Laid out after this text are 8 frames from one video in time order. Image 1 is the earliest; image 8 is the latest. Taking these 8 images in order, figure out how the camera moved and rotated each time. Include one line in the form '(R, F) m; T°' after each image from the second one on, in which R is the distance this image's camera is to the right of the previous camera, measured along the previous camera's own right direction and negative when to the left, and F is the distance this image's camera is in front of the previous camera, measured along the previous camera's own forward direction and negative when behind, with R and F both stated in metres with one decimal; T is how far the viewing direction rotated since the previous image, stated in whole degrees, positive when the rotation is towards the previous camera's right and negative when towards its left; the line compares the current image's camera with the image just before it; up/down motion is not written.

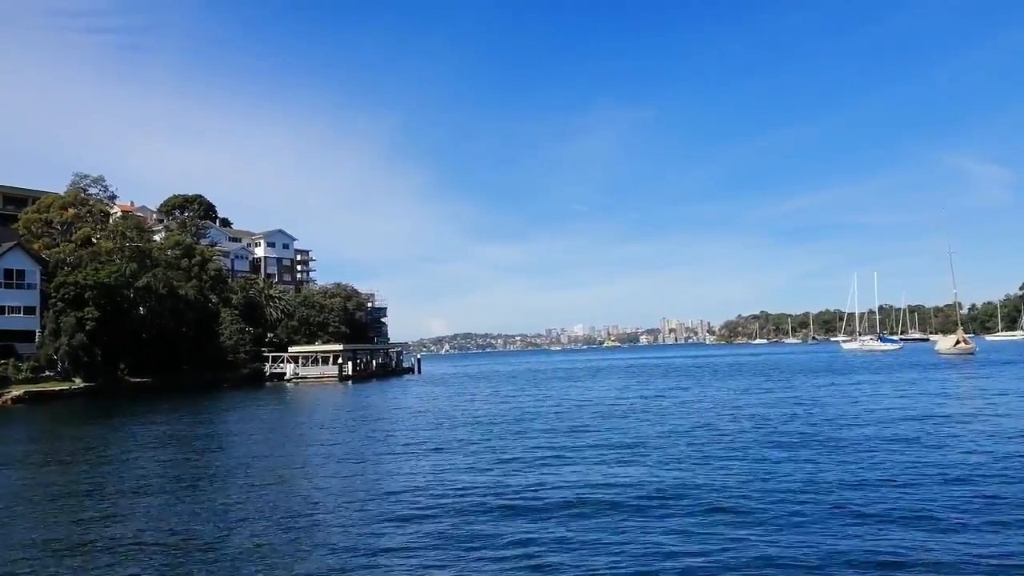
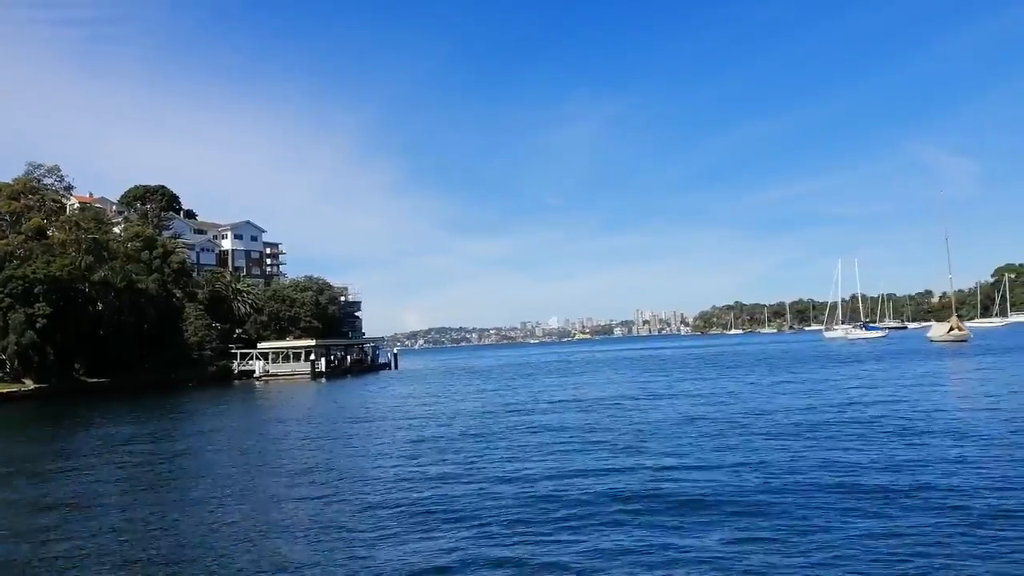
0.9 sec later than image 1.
(-0.5, +2.5) m; +2°
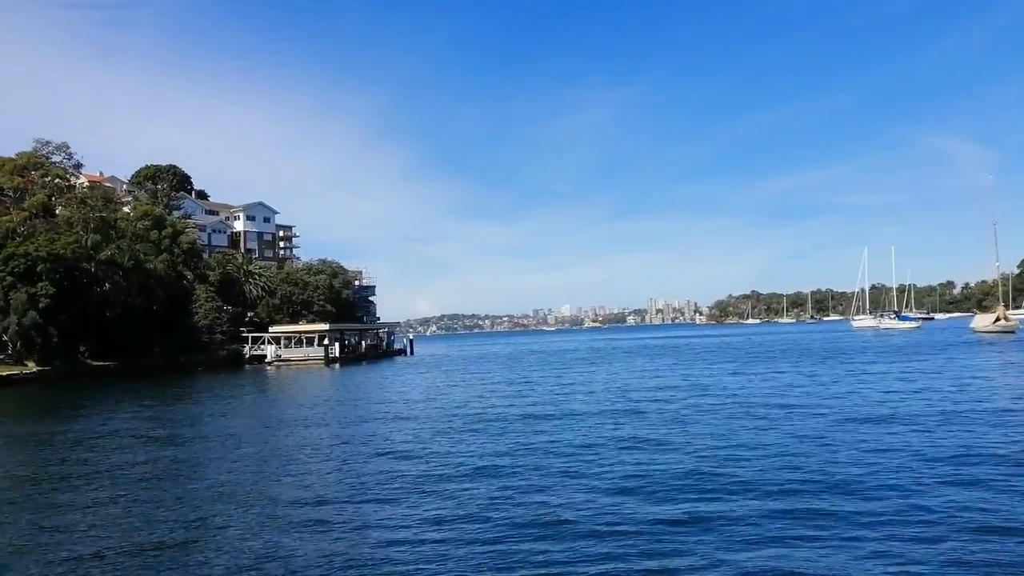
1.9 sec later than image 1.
(-0.7, +2.3) m; -1°
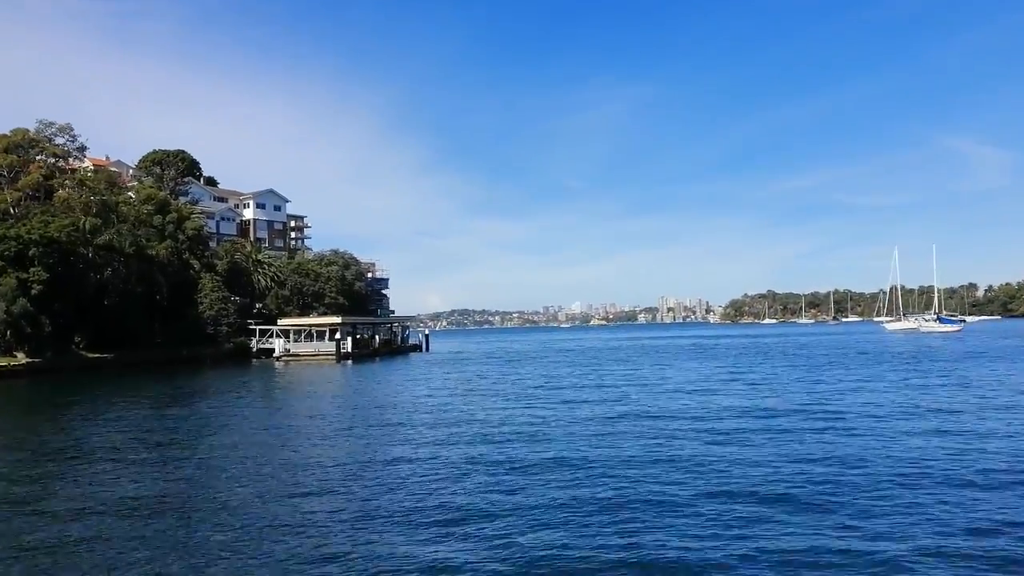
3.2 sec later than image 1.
(-0.9, +3.4) m; -1°
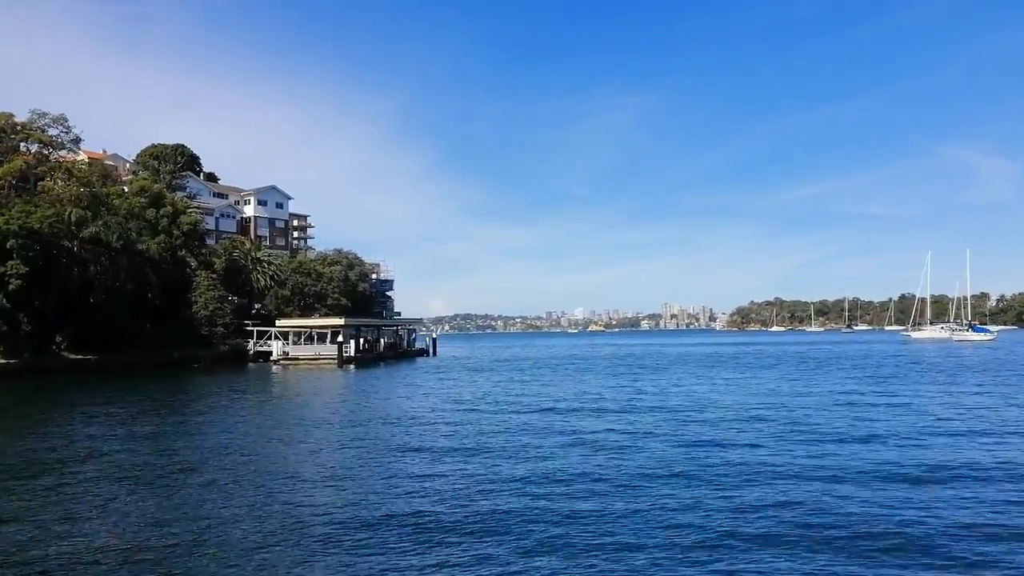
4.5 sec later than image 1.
(-0.7, +3.2) m; 0°
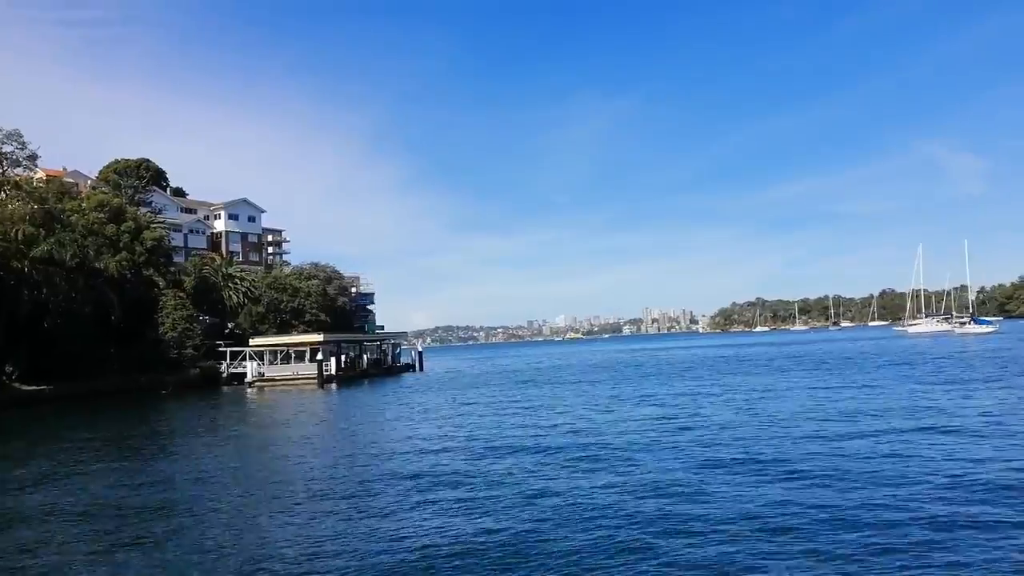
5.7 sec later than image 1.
(-0.6, +2.9) m; +2°
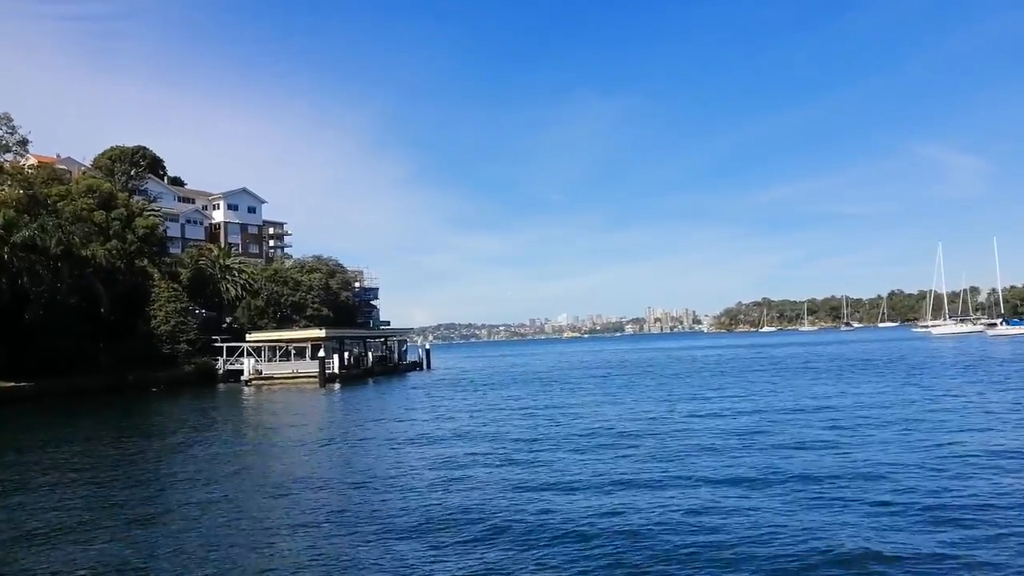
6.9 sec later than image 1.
(-0.7, +2.9) m; 0°
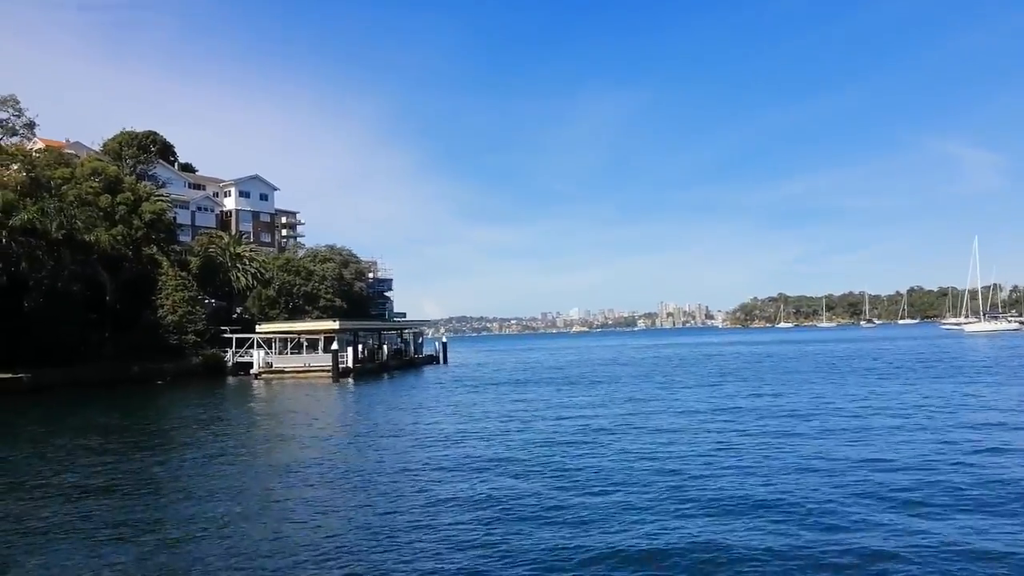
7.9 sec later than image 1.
(-0.6, +2.1) m; -1°
